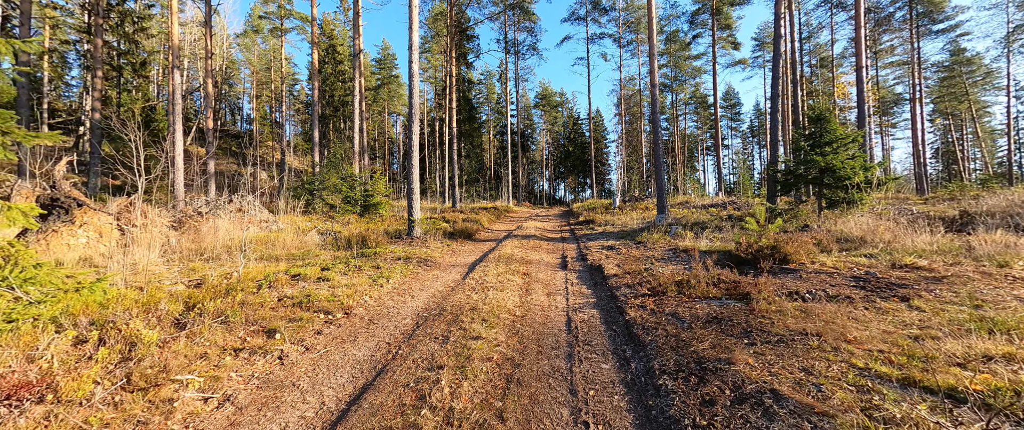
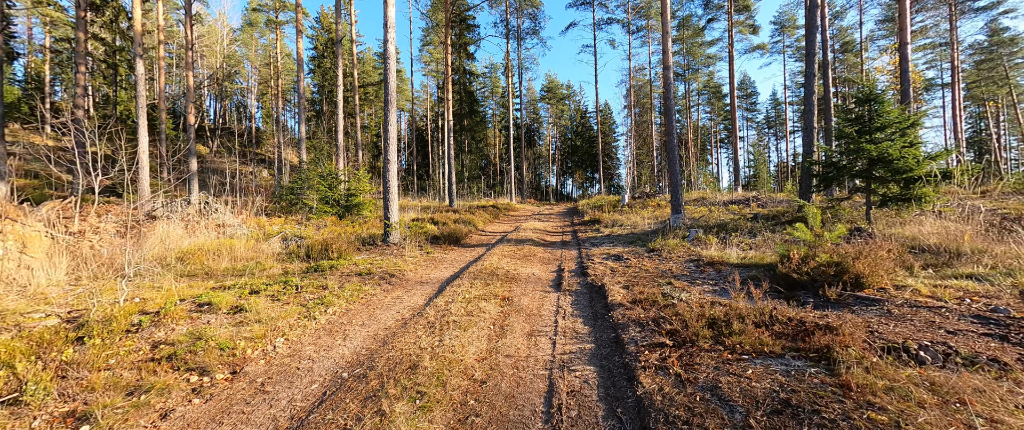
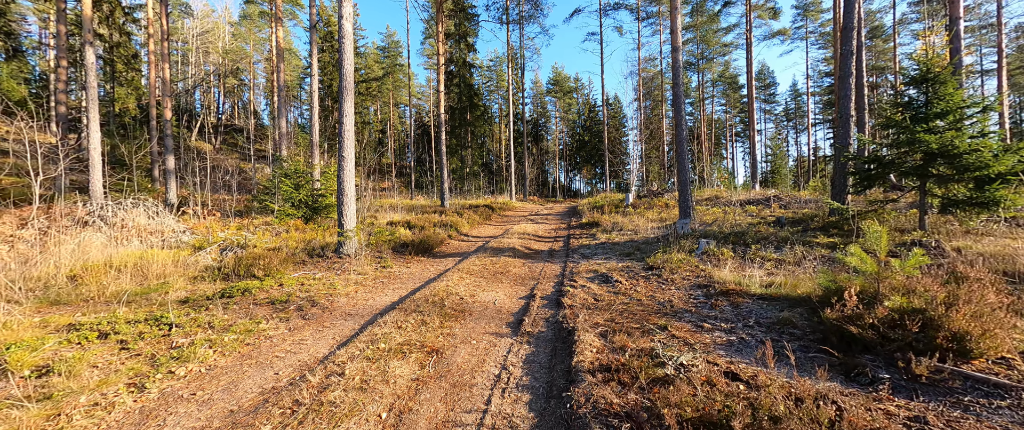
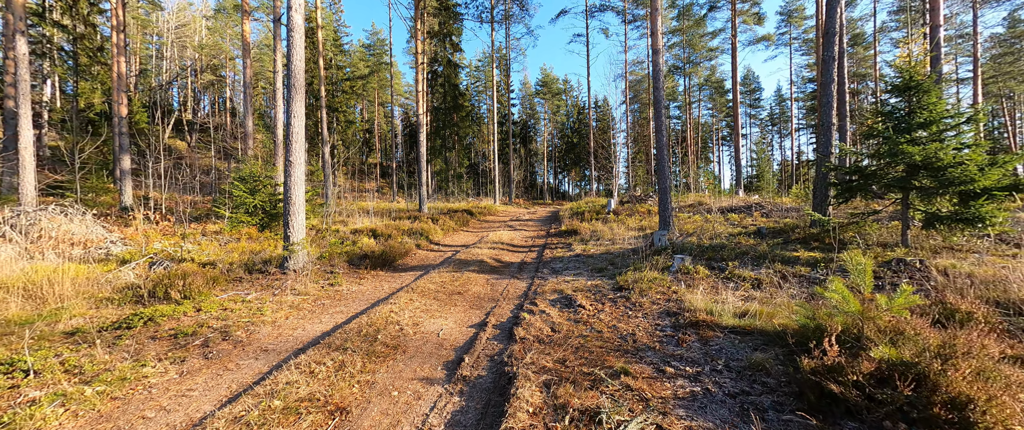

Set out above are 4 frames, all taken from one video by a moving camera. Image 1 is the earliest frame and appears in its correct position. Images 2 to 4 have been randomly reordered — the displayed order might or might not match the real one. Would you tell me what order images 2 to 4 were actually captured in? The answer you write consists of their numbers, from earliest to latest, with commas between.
2, 3, 4
